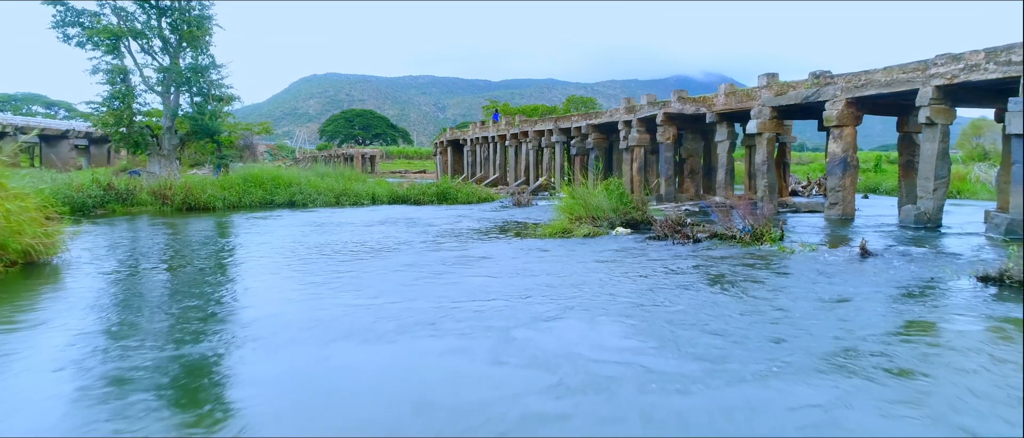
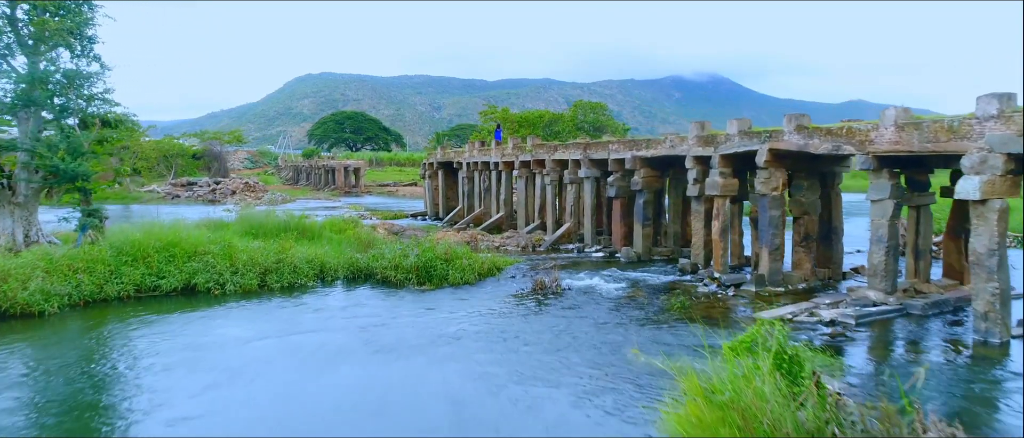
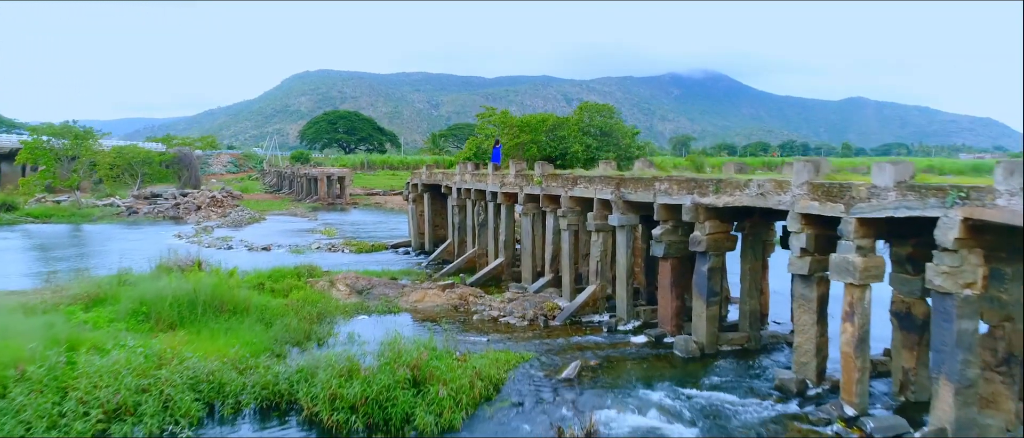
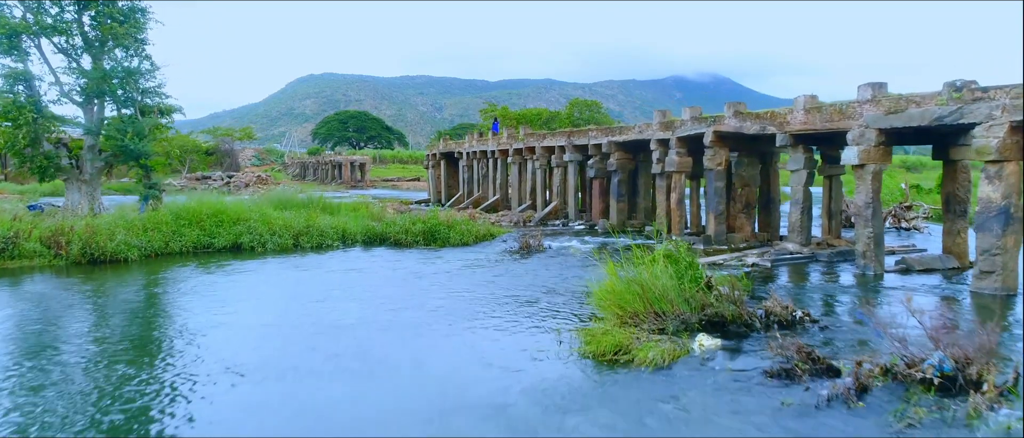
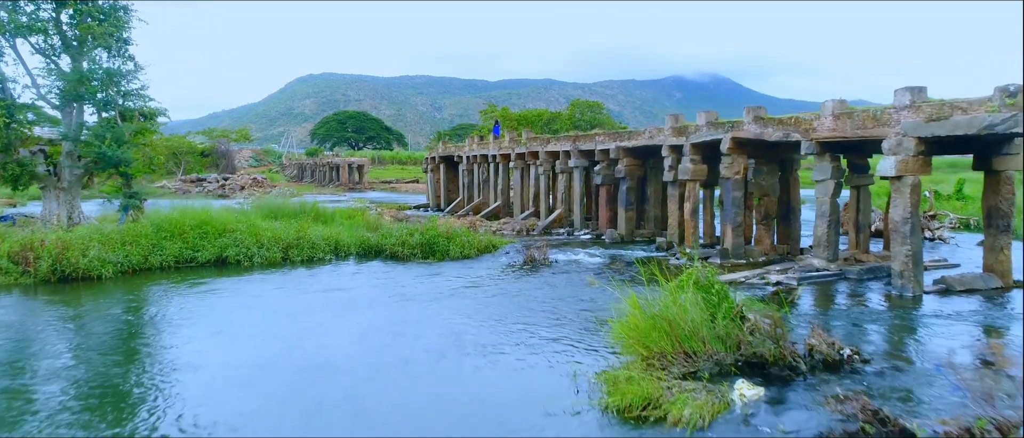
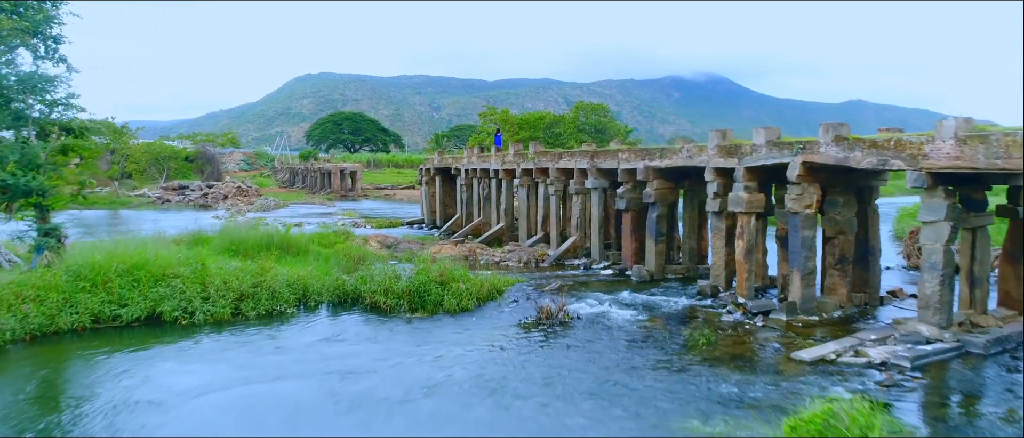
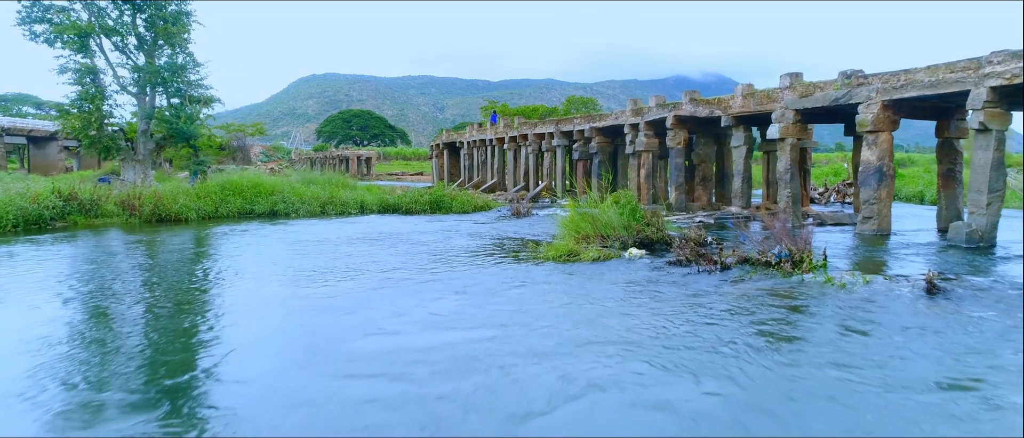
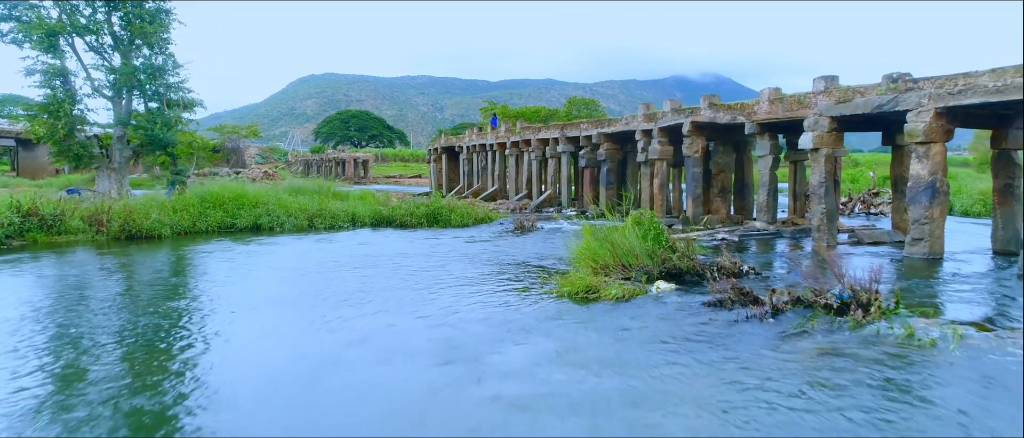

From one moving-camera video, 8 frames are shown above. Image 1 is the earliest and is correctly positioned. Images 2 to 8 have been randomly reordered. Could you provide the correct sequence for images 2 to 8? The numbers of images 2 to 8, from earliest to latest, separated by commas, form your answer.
7, 8, 4, 5, 2, 6, 3
